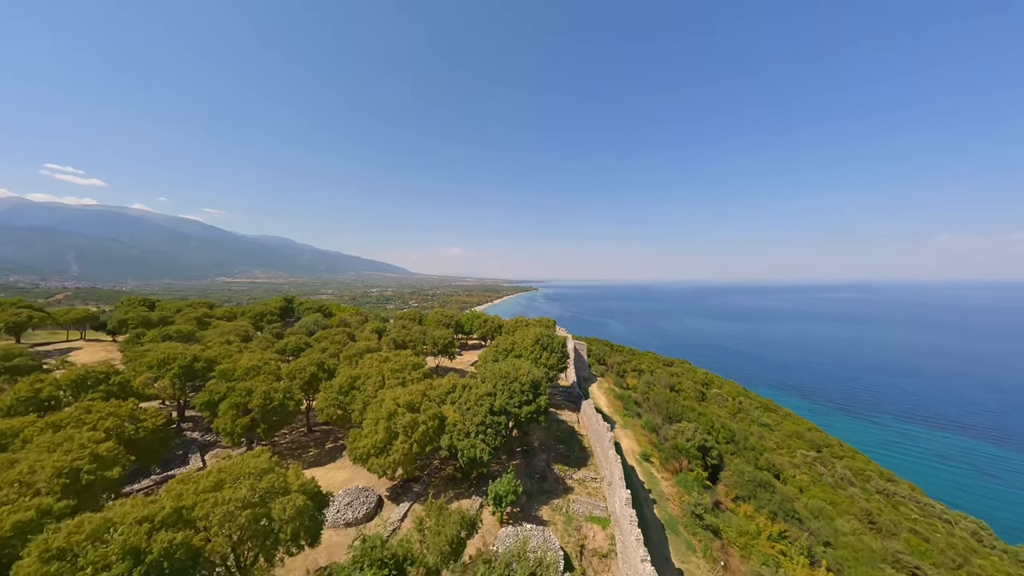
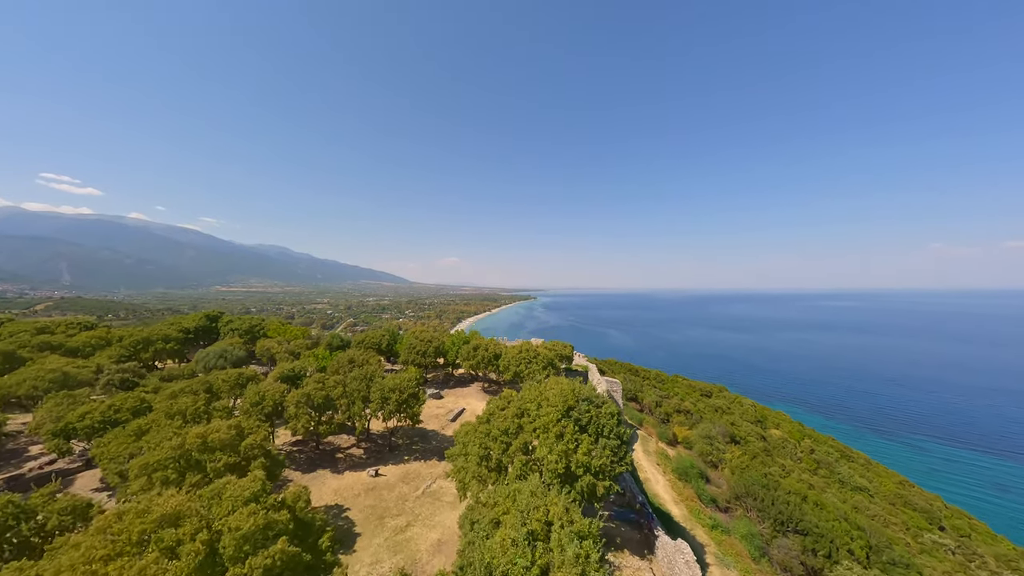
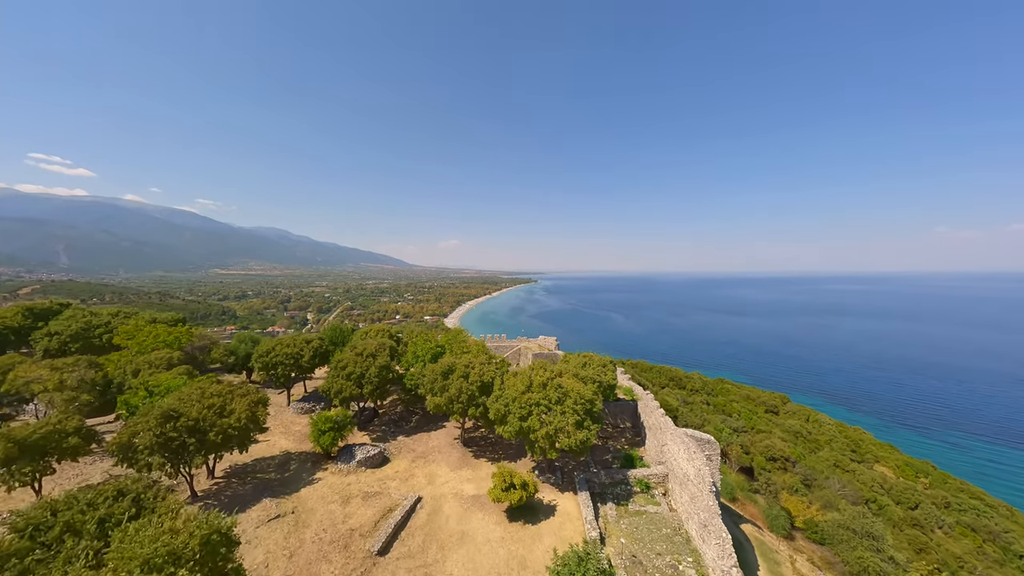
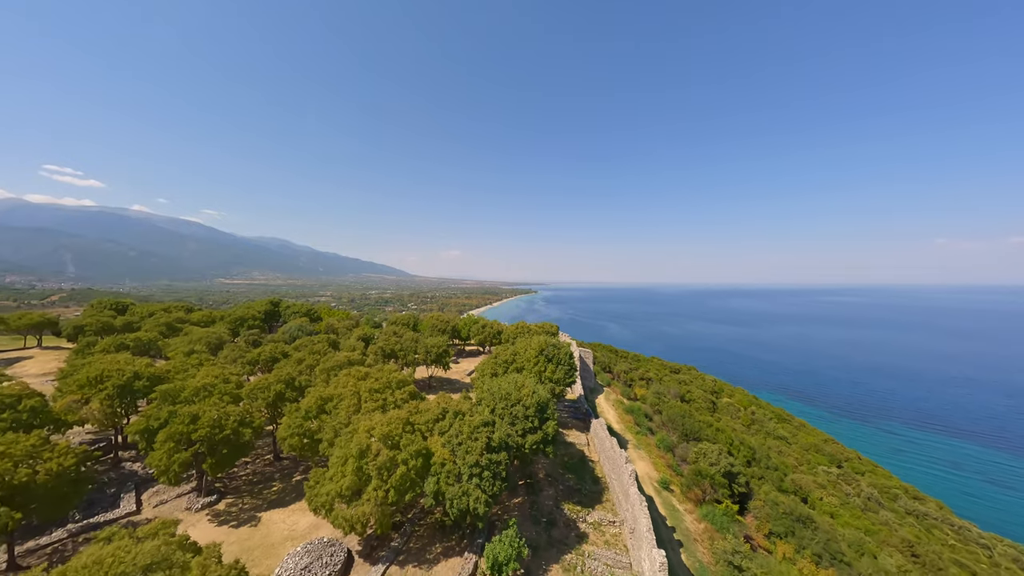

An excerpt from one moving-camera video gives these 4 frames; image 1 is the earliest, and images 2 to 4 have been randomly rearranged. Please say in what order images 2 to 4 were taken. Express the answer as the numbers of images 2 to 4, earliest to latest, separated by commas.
4, 2, 3
